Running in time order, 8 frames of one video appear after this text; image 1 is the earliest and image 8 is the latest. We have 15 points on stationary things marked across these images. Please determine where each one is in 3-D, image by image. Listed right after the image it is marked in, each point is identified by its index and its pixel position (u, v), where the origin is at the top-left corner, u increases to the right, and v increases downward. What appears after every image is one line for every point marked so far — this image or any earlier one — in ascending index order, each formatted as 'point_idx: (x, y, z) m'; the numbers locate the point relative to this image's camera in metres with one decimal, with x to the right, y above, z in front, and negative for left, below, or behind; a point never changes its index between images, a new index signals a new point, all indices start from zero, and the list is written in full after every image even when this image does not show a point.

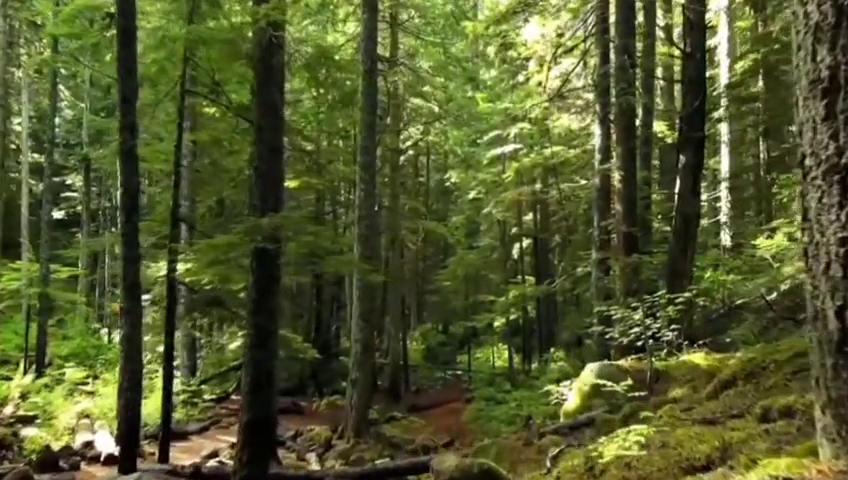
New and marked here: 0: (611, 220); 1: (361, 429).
0: (+4.1, +0.4, +14.5) m
1: (-1.6, -4.9, +16.9) m
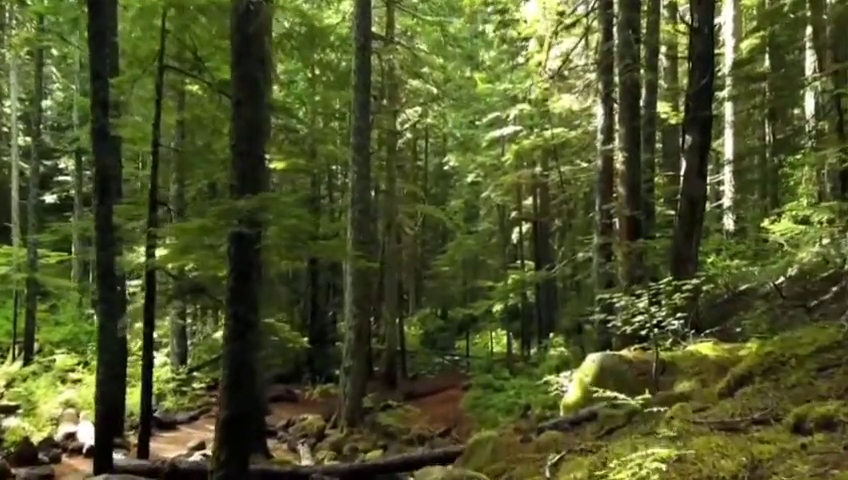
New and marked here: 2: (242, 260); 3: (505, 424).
0: (+4.0, +0.8, +13.9) m
1: (-1.7, -4.5, +16.4) m
2: (-2.1, -0.2, +7.6) m
3: (+2.0, -4.6, +16.2) m
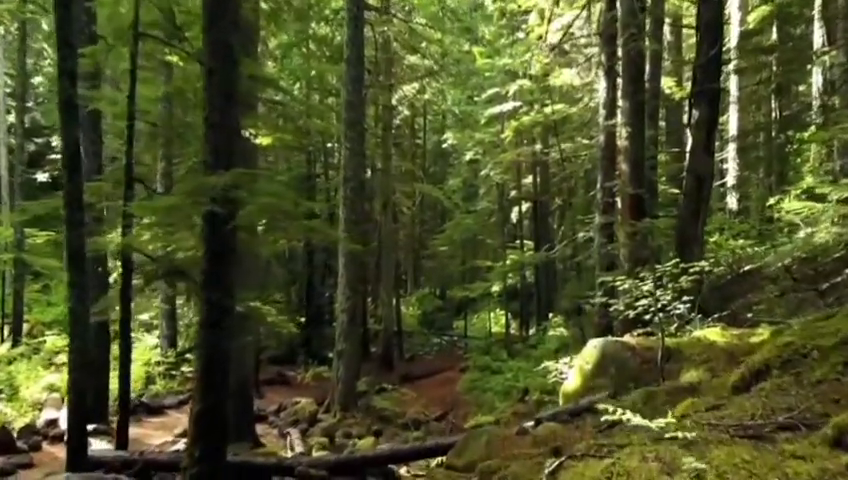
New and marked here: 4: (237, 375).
0: (+3.9, +1.2, +13.3) m
1: (-1.9, -4.0, +16.0) m
2: (-2.2, 0.0, +7.0) m
3: (+1.9, -4.1, +15.8) m
4: (-3.5, -2.5, +12.3) m
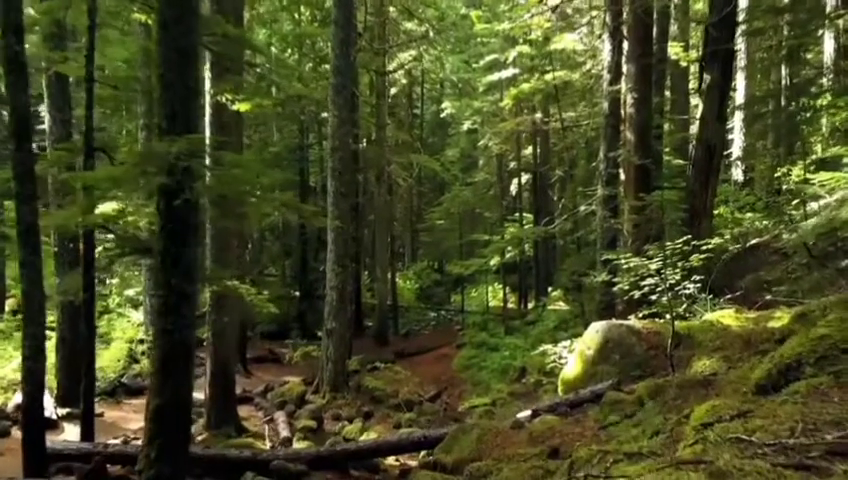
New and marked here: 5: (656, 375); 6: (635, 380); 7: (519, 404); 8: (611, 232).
0: (+3.7, +1.7, +12.5) m
1: (-2.0, -3.3, +15.4) m
2: (-2.4, +0.2, +6.2) m
3: (+1.7, -3.5, +15.1) m
4: (-3.6, -2.1, +11.6) m
5: (+2.7, -1.6, +7.7) m
6: (+2.5, -1.6, +7.8) m
7: (+1.9, -3.3, +13.1) m
8: (+3.8, +0.2, +13.3) m
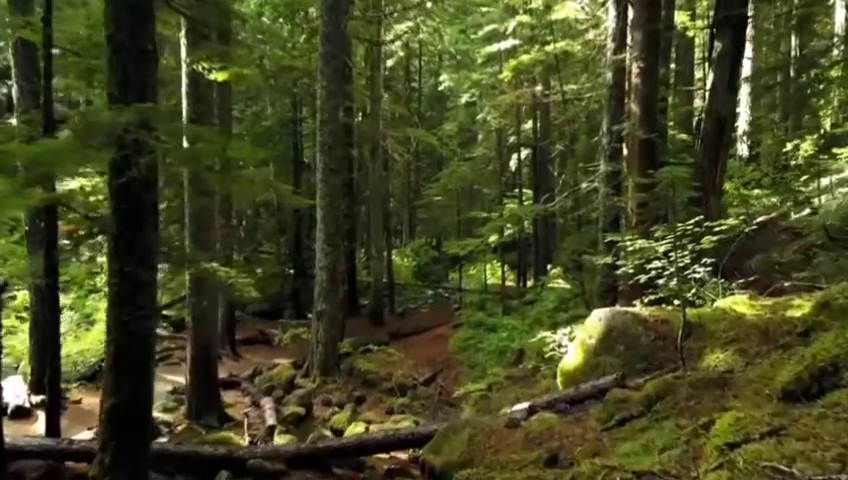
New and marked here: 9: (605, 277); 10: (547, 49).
0: (+3.6, +2.1, +11.7) m
1: (-2.2, -2.9, +14.8) m
2: (-2.5, +0.4, +5.5) m
3: (+1.6, -3.0, +14.6) m
4: (-3.8, -1.7, +11.0) m
5: (+2.6, -1.4, +7.1) m
6: (+2.4, -1.4, +7.2) m
7: (+1.8, -2.8, +12.5) m
8: (+3.6, +0.6, +12.7) m
9: (+3.3, -0.7, +12.2) m
10: (+3.6, +5.7, +19.5) m
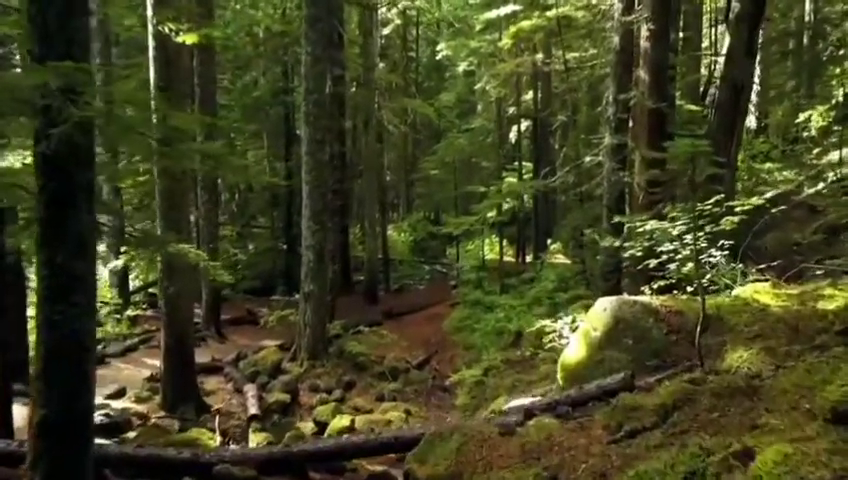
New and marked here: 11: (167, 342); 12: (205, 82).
0: (+3.5, +2.4, +10.8) m
1: (-2.3, -2.4, +14.1) m
2: (-2.6, +0.5, +4.7) m
3: (+1.4, -2.5, +13.9) m
4: (-3.9, -1.4, +10.2) m
5: (+2.4, -1.2, +6.3) m
6: (+2.2, -1.3, +6.4) m
7: (+1.6, -2.4, +11.8) m
8: (+3.5, +1.0, +11.8) m
9: (+3.2, -0.3, +11.4) m
10: (+3.5, +6.3, +18.4) m
11: (-4.0, -1.6, +10.3) m
12: (-5.3, +3.9, +16.0) m
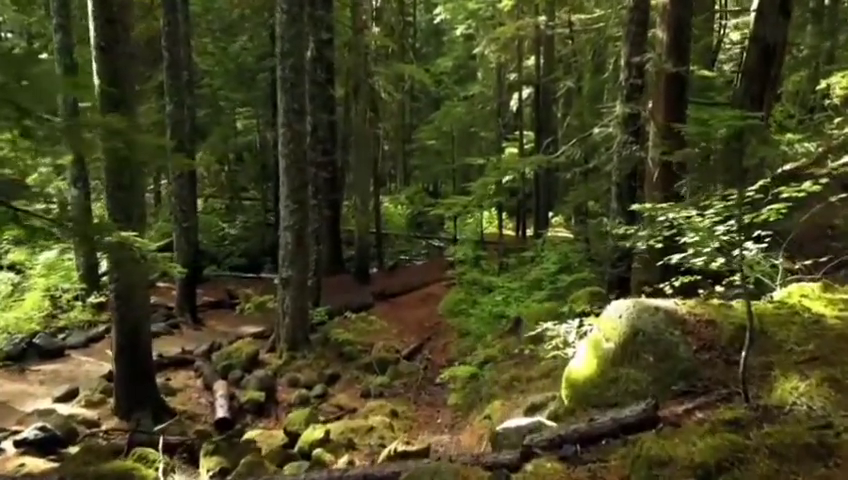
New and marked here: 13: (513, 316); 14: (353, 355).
0: (+3.3, +2.7, +9.4) m
1: (-2.5, -2.0, +13.0) m
2: (-2.8, +0.4, +3.4) m
3: (+1.2, -2.1, +12.7) m
4: (-4.1, -1.2, +9.1) m
5: (+2.2, -1.2, +5.1) m
6: (+2.0, -1.2, +5.2) m
7: (+1.4, -2.2, +10.7) m
8: (+3.3, +1.3, +10.5) m
9: (+3.0, 0.0, +10.2) m
10: (+3.3, +6.9, +16.8) m
11: (-4.2, -1.4, +9.1) m
12: (-5.5, +4.3, +14.6) m
13: (+1.9, -1.6, +13.7) m
14: (-1.5, -2.3, +13.4) m
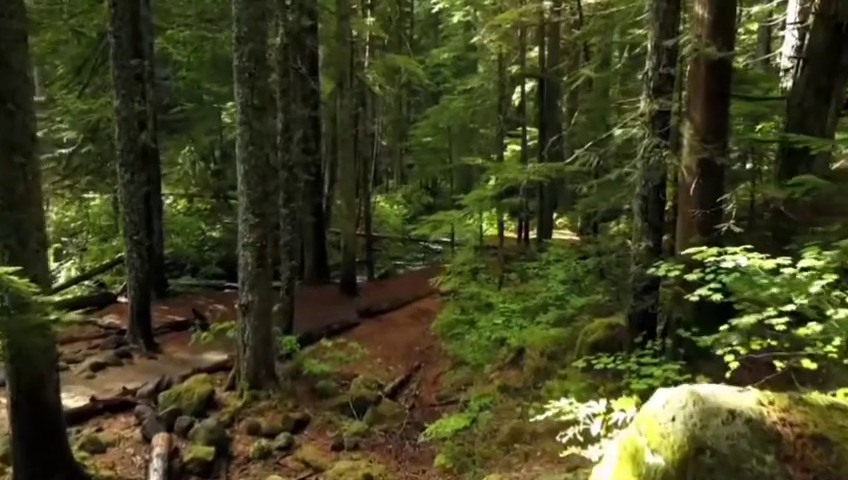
0: (+3.0, +2.3, +7.5) m
1: (-2.7, -2.3, +11.0) m
2: (-3.1, 0.0, +1.5) m
3: (+1.0, -2.4, +10.8) m
4: (-4.4, -1.5, +7.1) m
5: (+2.0, -1.6, +3.2) m
6: (+1.7, -1.6, +3.3) m
7: (+1.2, -2.5, +8.8) m
8: (+3.1, +0.9, +8.6) m
9: (+2.7, -0.4, +8.2) m
10: (+3.1, +6.7, +14.8) m
11: (-4.5, -1.7, +7.2) m
12: (-5.8, +4.0, +12.6) m
13: (+1.6, -1.9, +11.8) m
14: (-1.7, -2.6, +11.5) m
